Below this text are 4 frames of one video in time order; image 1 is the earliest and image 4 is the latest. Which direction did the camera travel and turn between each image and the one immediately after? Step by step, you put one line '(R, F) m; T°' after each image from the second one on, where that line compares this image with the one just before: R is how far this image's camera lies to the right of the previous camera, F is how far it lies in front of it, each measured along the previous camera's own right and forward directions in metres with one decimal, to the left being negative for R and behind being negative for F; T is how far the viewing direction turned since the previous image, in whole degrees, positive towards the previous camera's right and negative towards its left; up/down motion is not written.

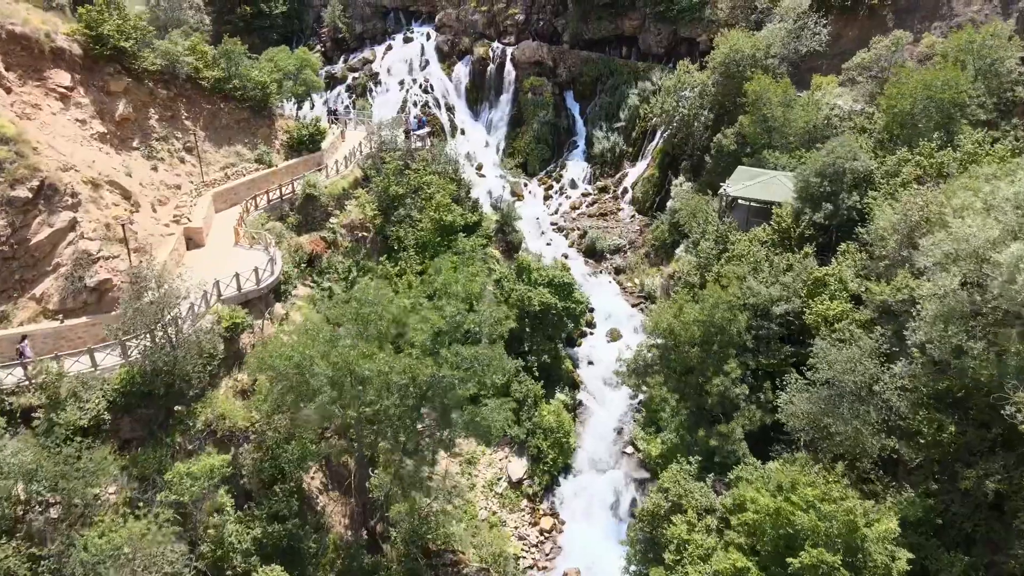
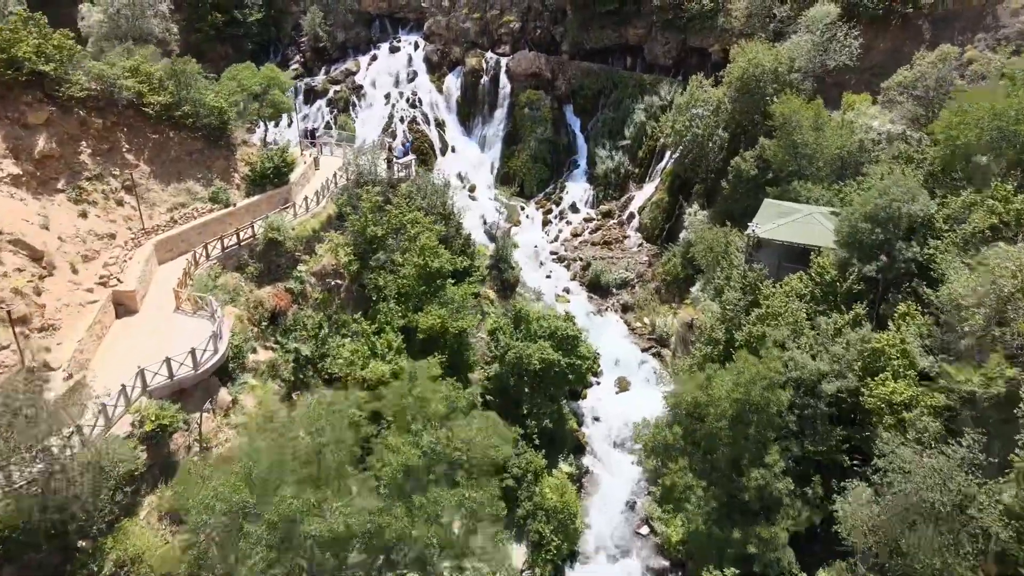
(0.0, +3.7) m; 0°
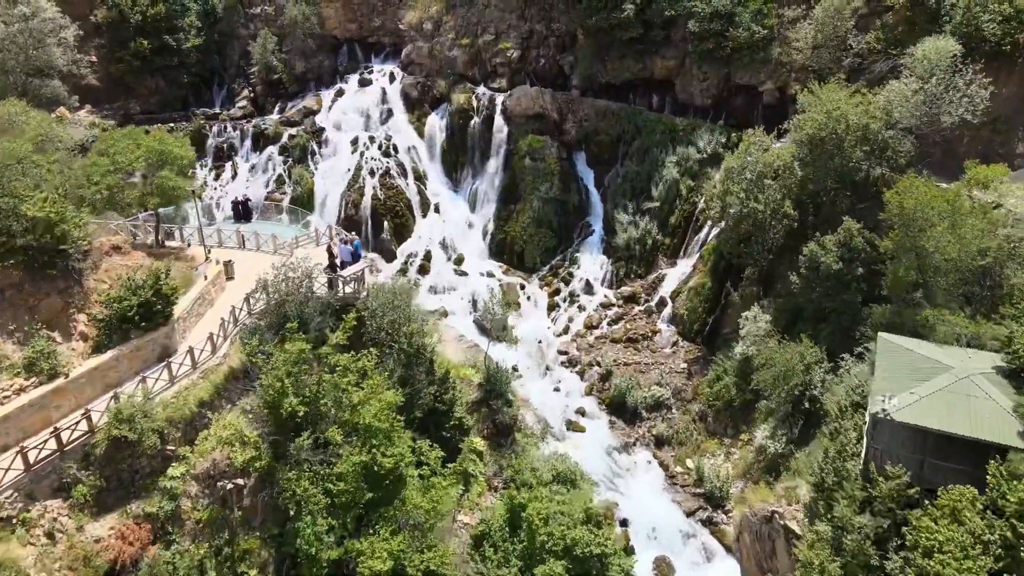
(+0.1, +8.6) m; 0°
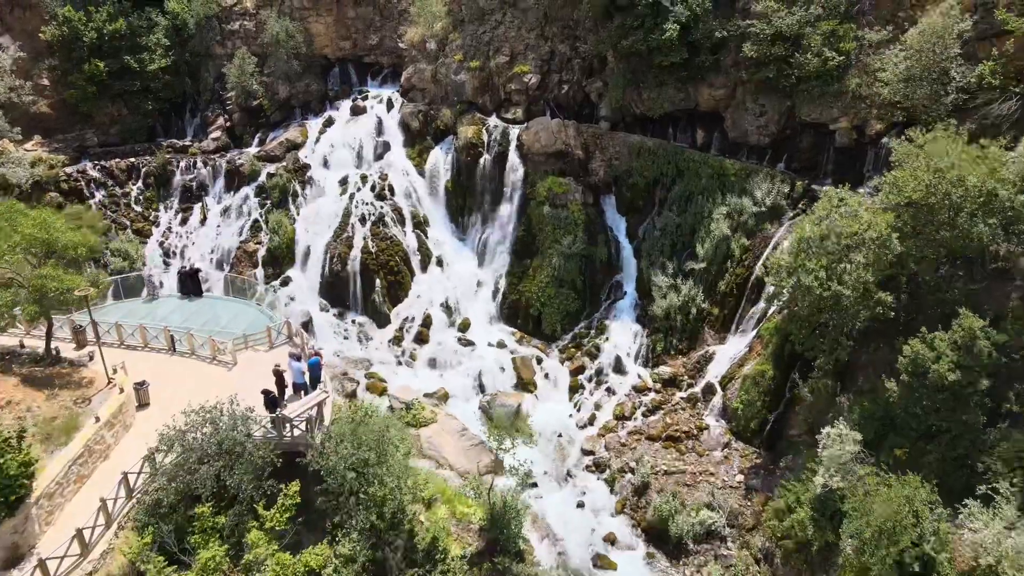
(+0.1, +5.4) m; -1°
